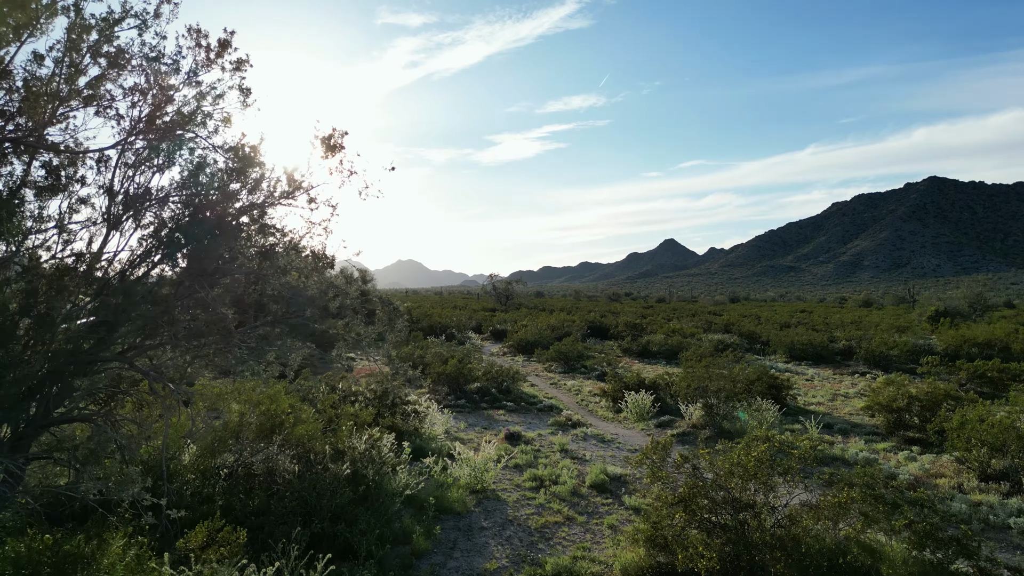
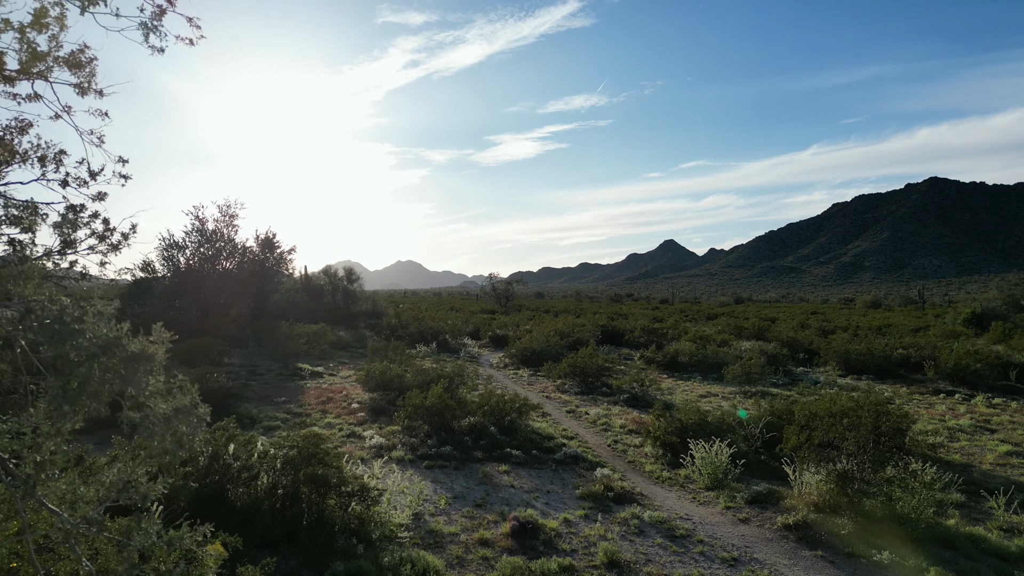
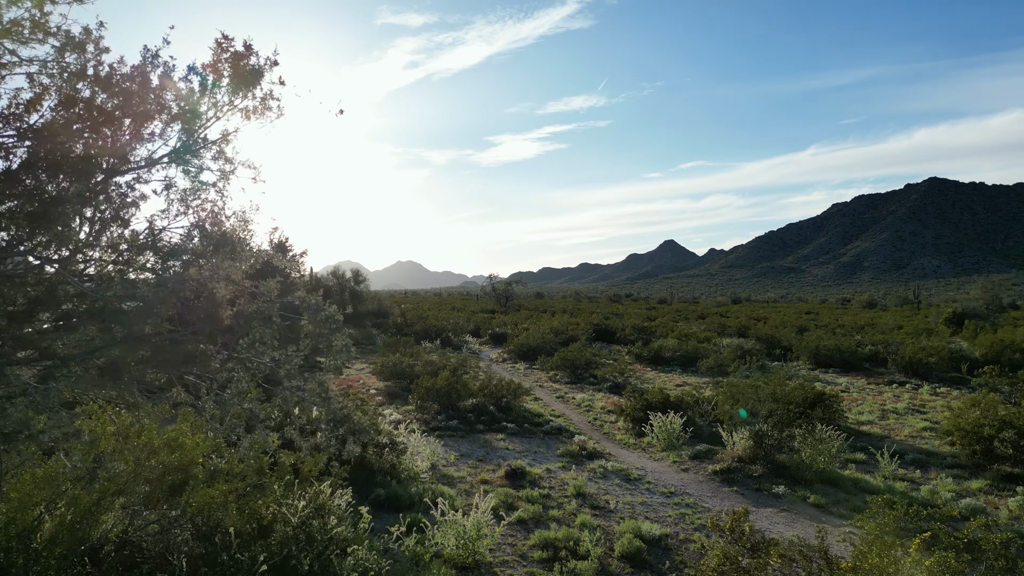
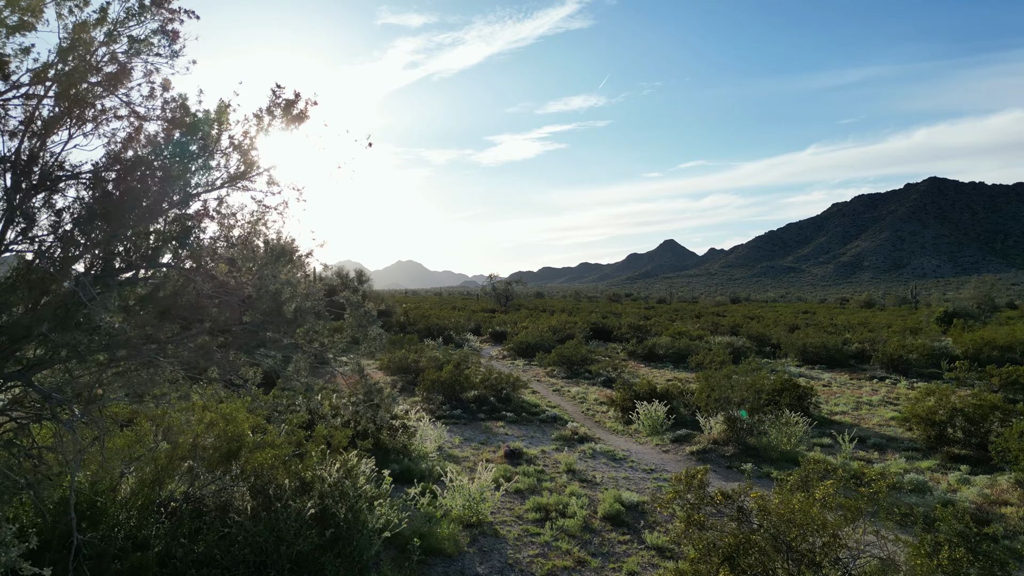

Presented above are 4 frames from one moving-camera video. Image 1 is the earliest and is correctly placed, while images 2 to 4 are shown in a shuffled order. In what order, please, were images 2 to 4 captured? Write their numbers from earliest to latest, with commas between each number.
4, 3, 2
